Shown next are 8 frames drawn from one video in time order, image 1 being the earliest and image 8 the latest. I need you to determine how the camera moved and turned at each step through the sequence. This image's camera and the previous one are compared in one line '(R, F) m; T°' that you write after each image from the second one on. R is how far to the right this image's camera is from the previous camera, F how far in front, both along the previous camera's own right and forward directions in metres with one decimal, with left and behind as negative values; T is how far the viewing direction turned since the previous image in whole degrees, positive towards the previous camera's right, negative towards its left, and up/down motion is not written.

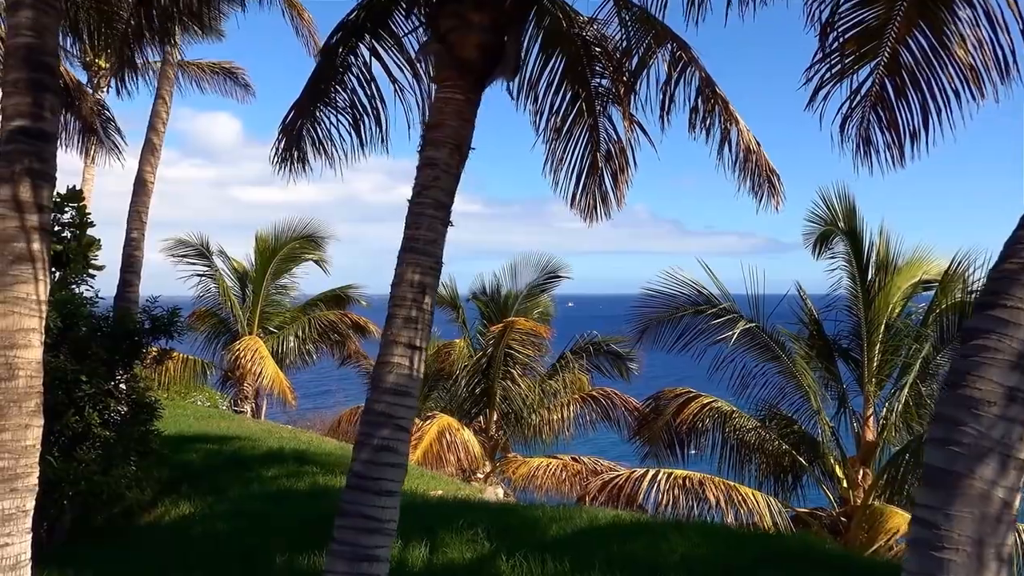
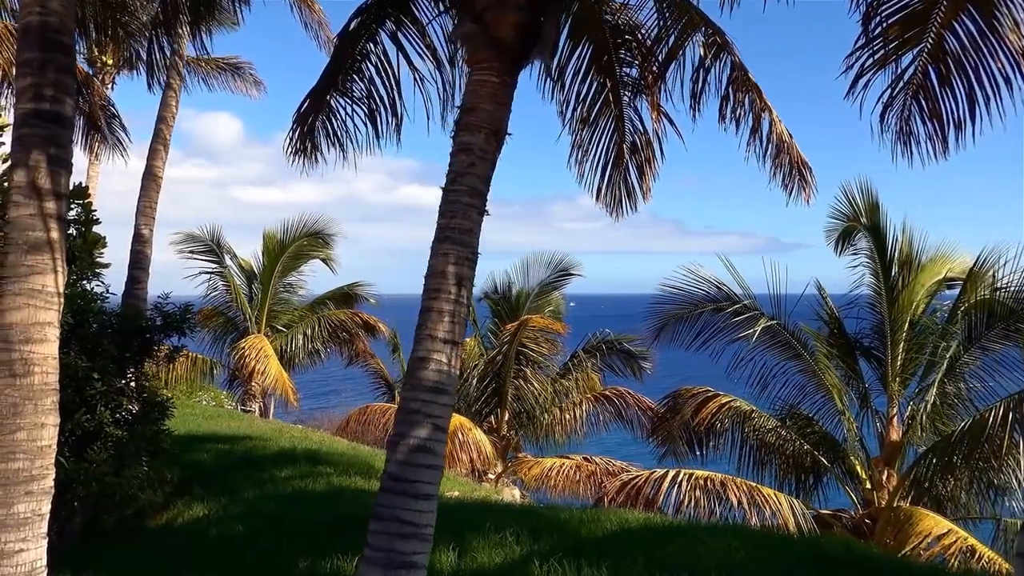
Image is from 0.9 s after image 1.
(-0.2, +0.2) m; 0°
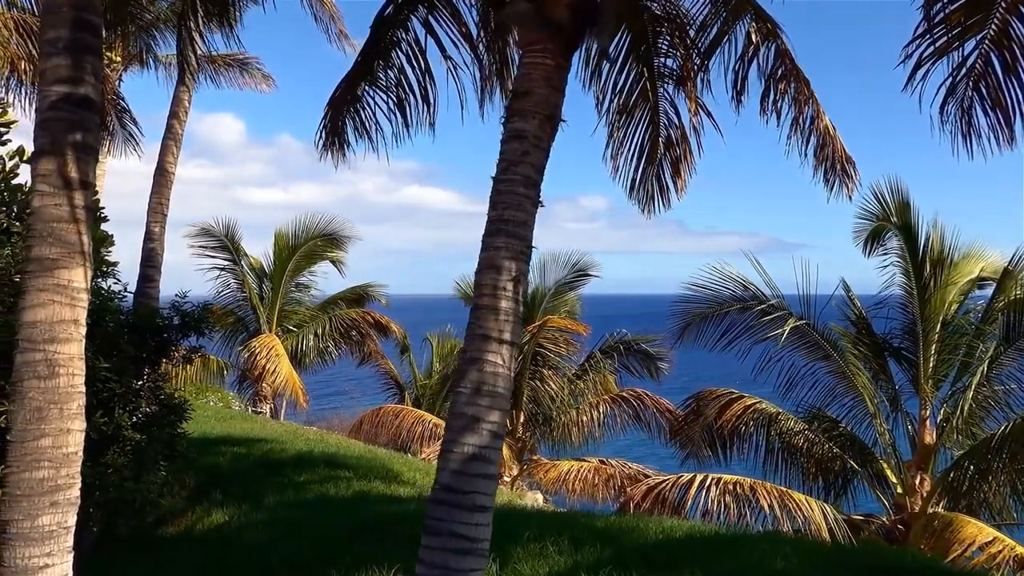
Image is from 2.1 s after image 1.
(-0.2, +0.2) m; 0°
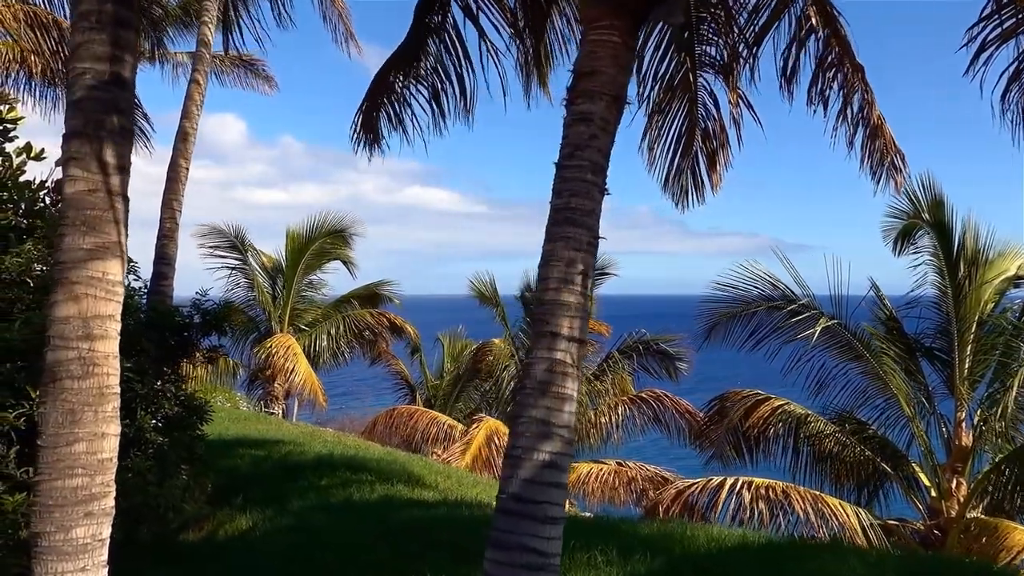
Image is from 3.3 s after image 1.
(-0.3, +0.2) m; 0°
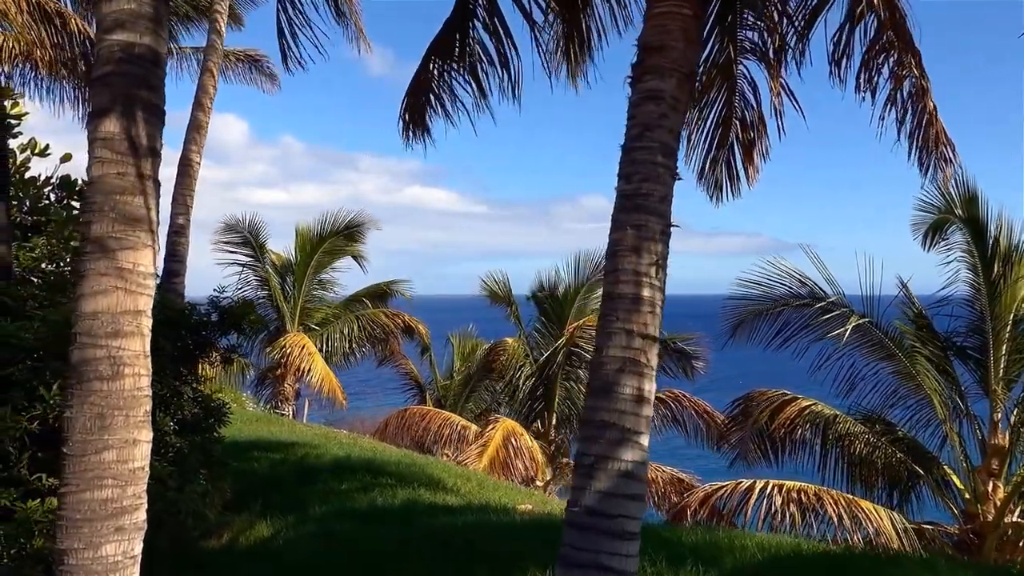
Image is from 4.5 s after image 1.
(-0.2, +0.3) m; 0°
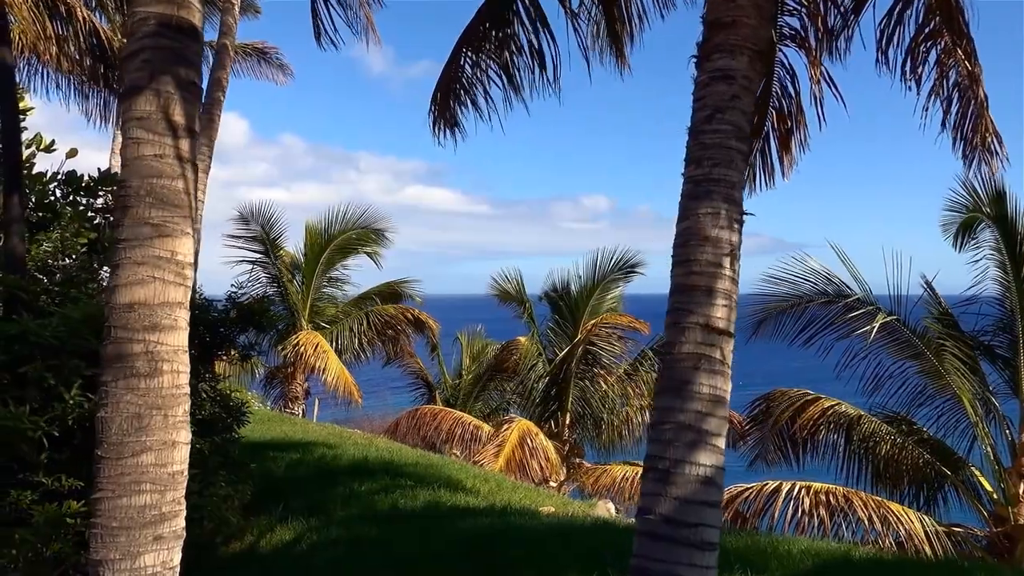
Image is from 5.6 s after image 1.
(-0.2, +0.2) m; 0°
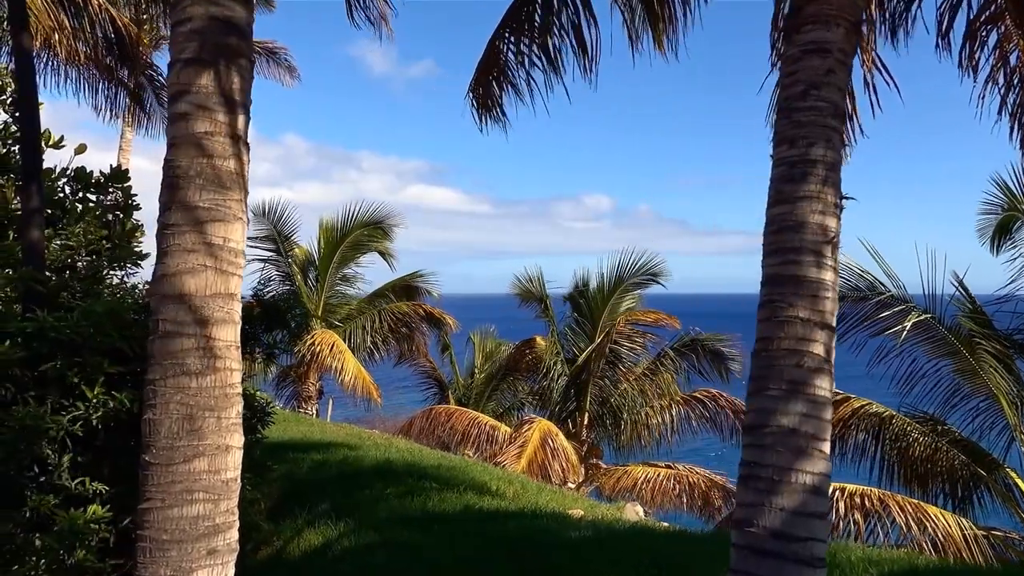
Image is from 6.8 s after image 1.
(-0.2, +0.2) m; 0°
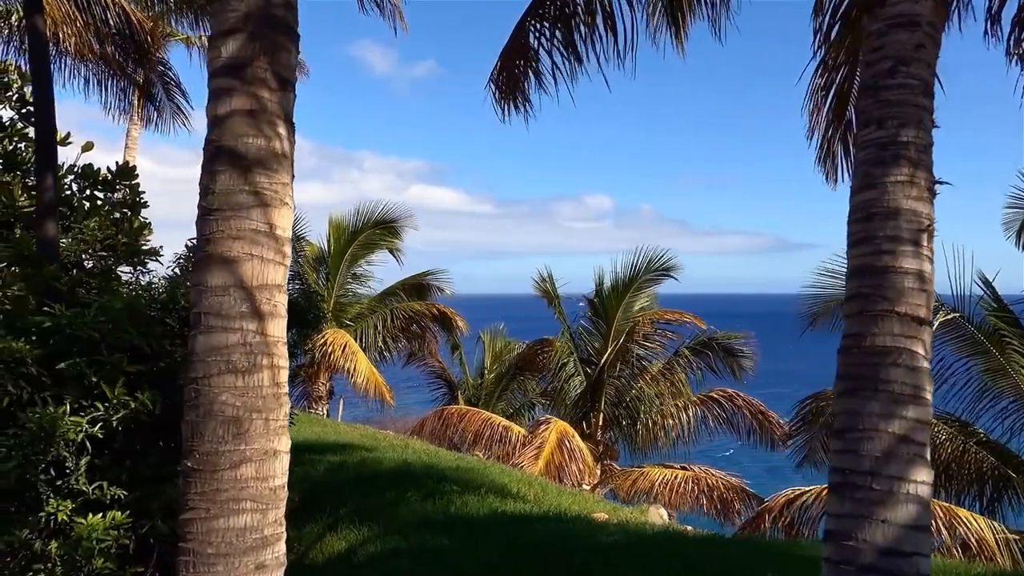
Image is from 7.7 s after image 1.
(-0.2, +0.2) m; 0°
